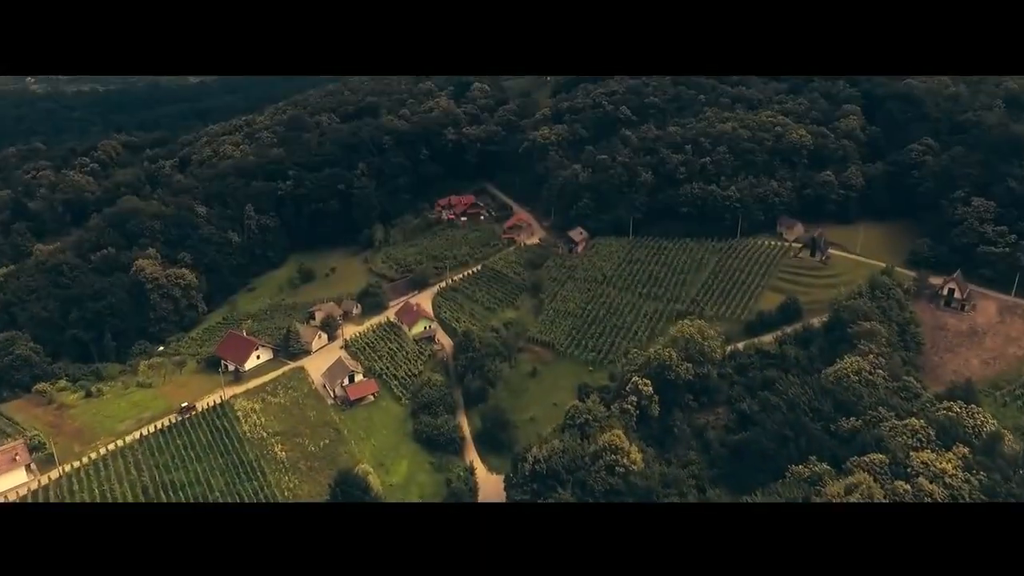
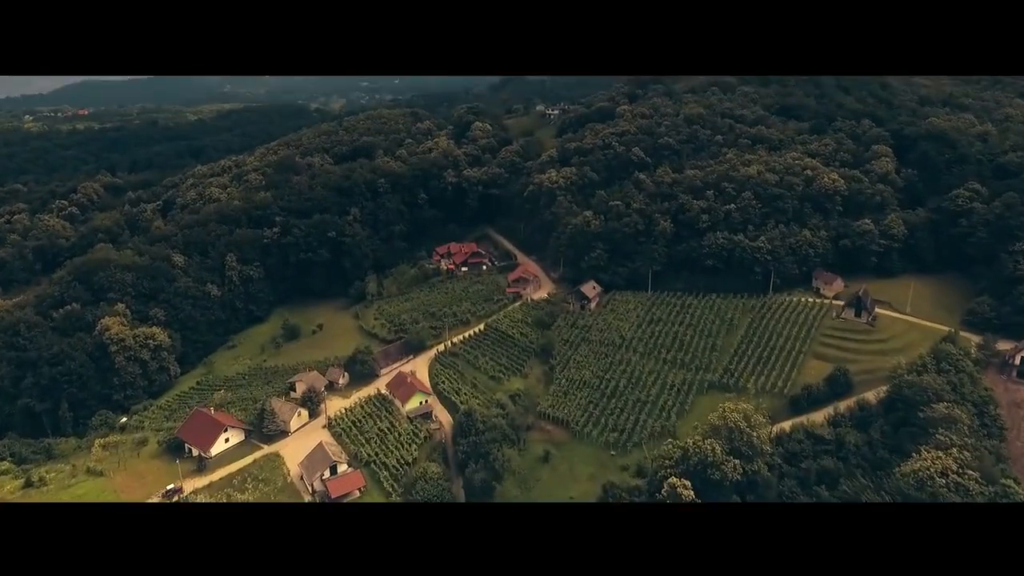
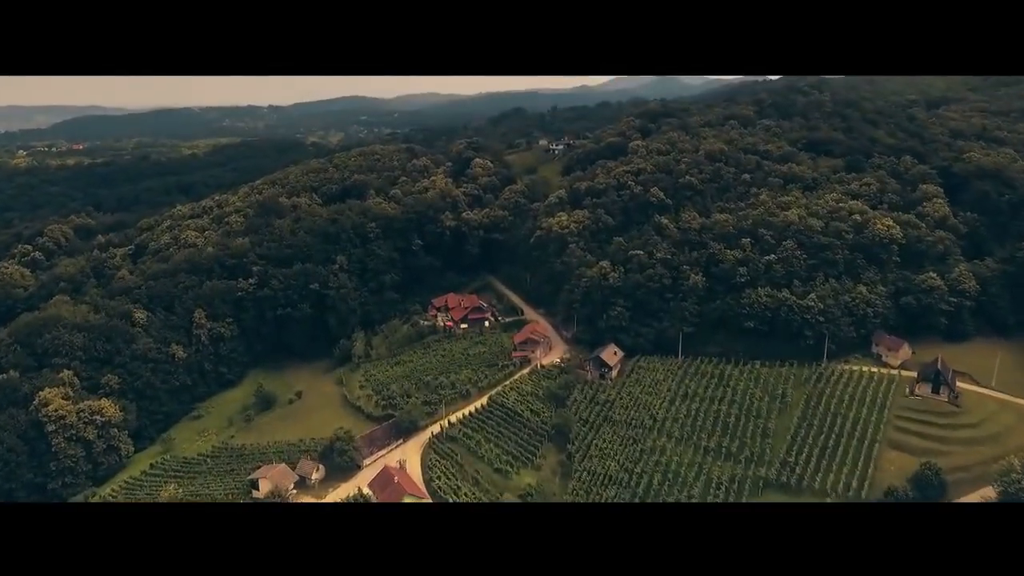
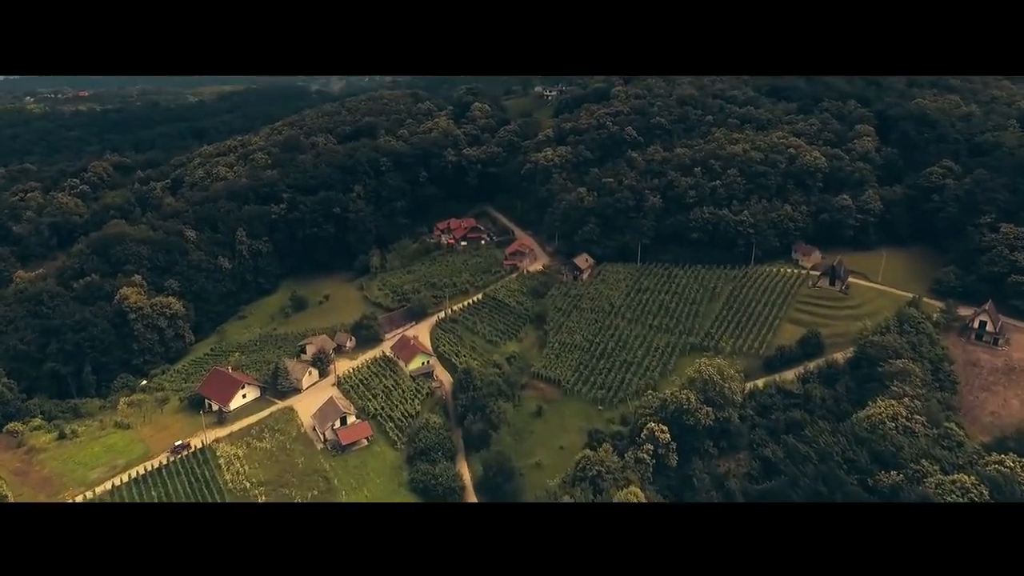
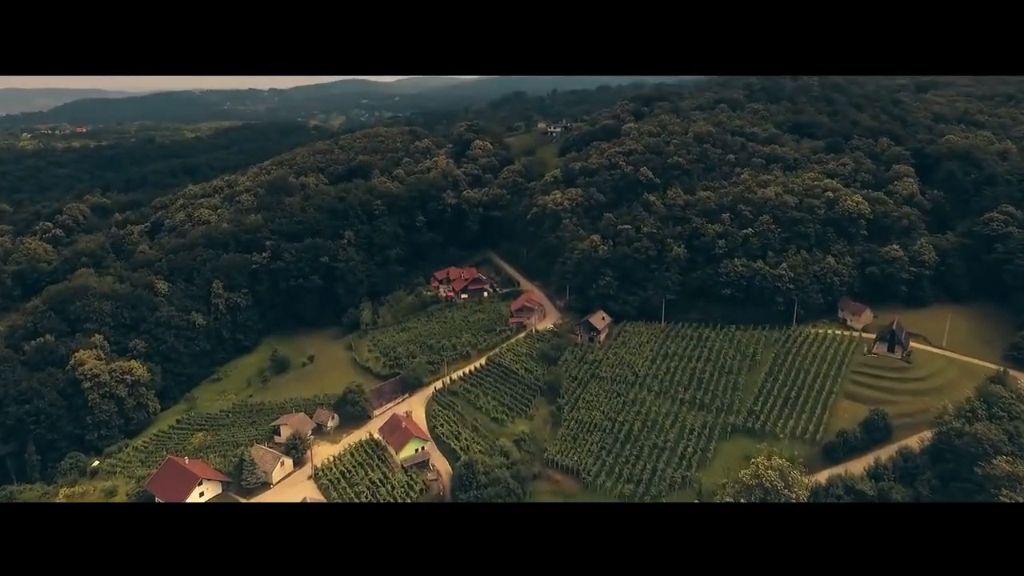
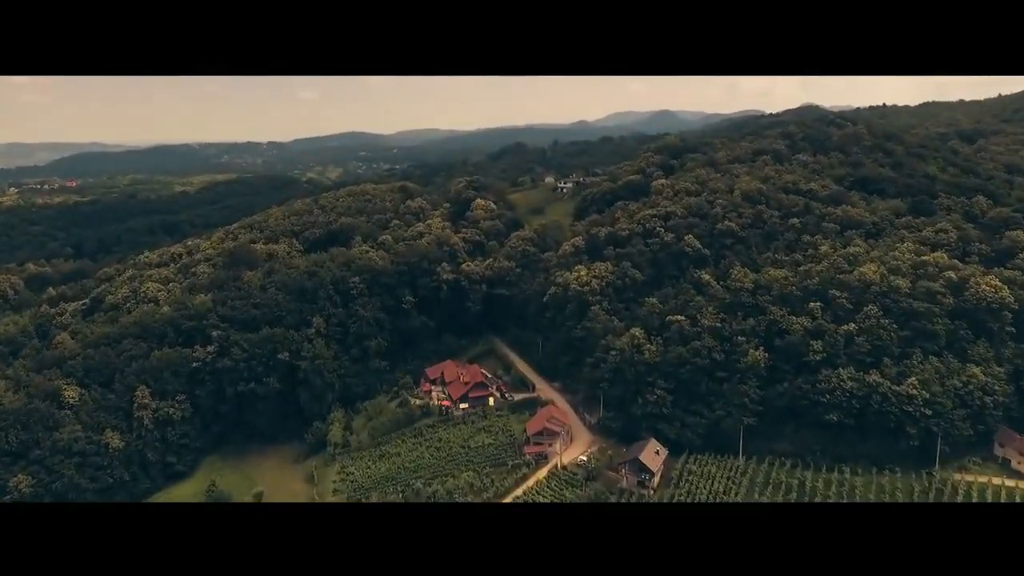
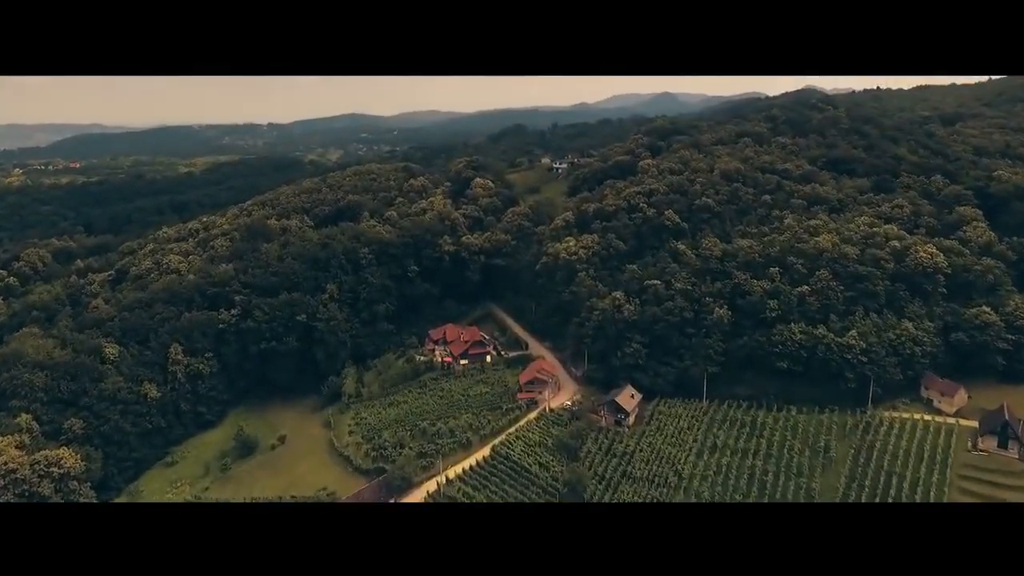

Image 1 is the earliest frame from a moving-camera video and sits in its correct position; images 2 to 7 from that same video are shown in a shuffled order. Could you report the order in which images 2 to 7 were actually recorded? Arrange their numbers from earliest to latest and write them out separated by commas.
4, 2, 5, 3, 7, 6
